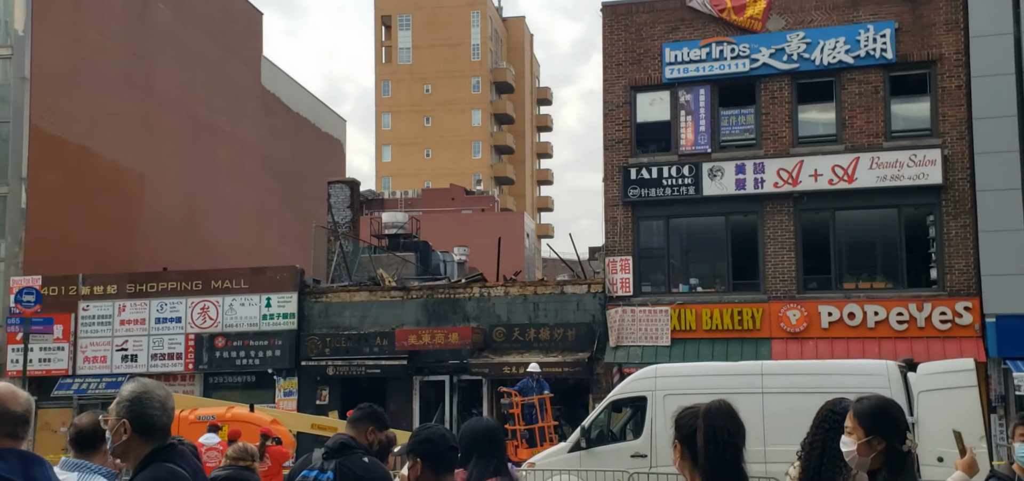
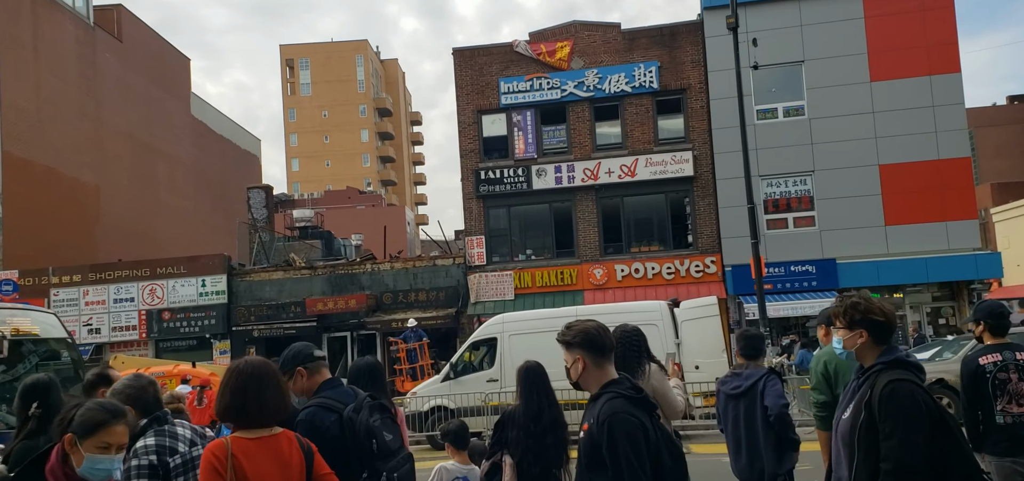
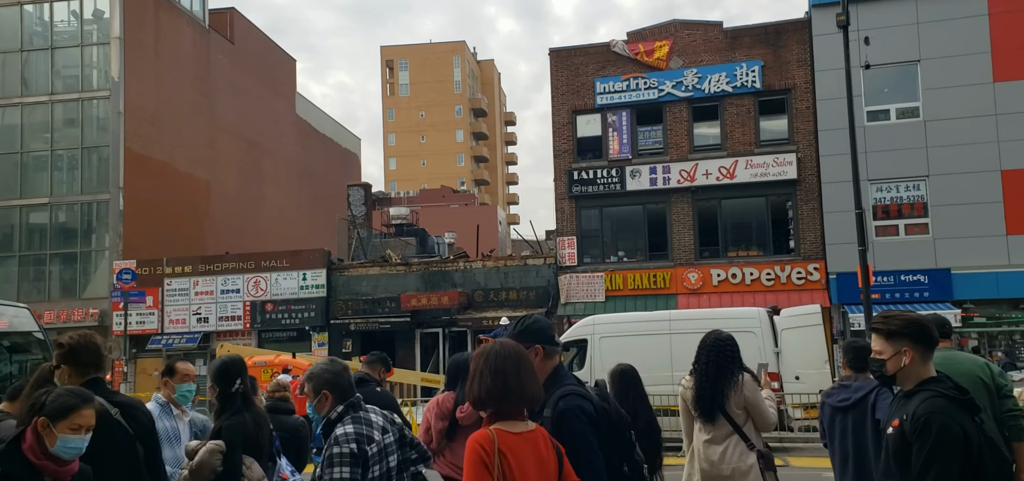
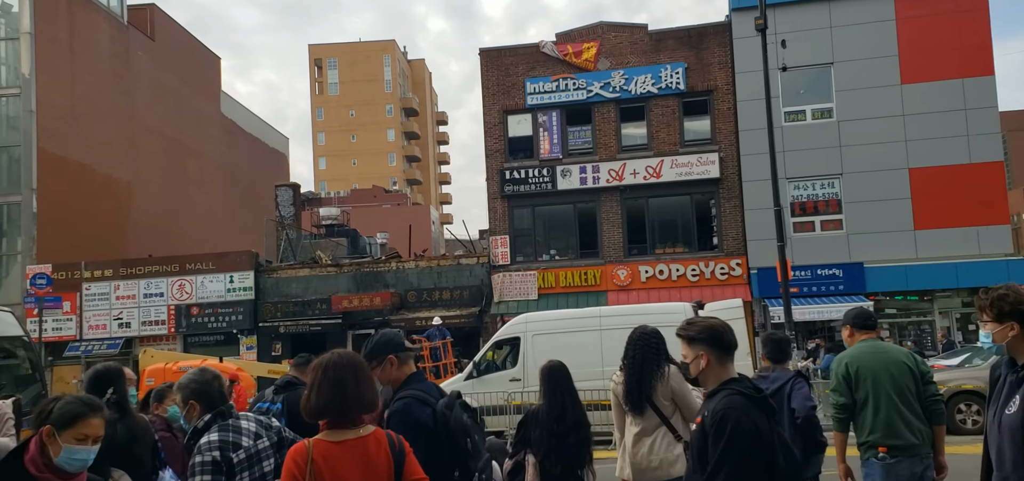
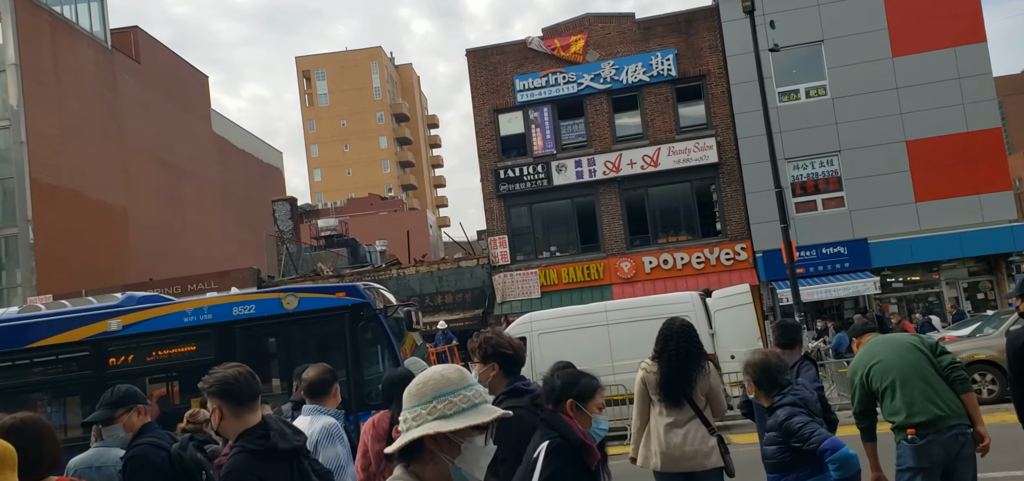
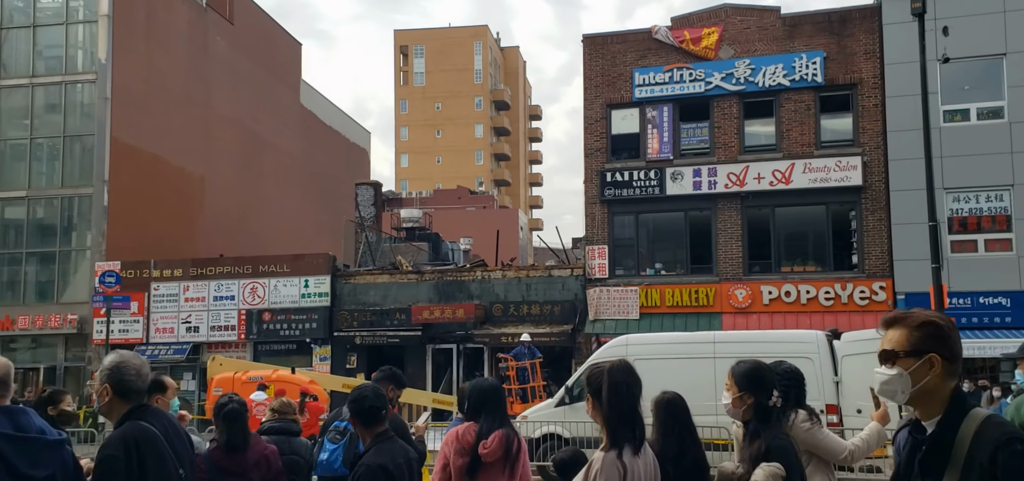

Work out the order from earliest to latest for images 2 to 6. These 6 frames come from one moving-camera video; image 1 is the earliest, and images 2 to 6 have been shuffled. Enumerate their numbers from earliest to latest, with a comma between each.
6, 3, 4, 2, 5
